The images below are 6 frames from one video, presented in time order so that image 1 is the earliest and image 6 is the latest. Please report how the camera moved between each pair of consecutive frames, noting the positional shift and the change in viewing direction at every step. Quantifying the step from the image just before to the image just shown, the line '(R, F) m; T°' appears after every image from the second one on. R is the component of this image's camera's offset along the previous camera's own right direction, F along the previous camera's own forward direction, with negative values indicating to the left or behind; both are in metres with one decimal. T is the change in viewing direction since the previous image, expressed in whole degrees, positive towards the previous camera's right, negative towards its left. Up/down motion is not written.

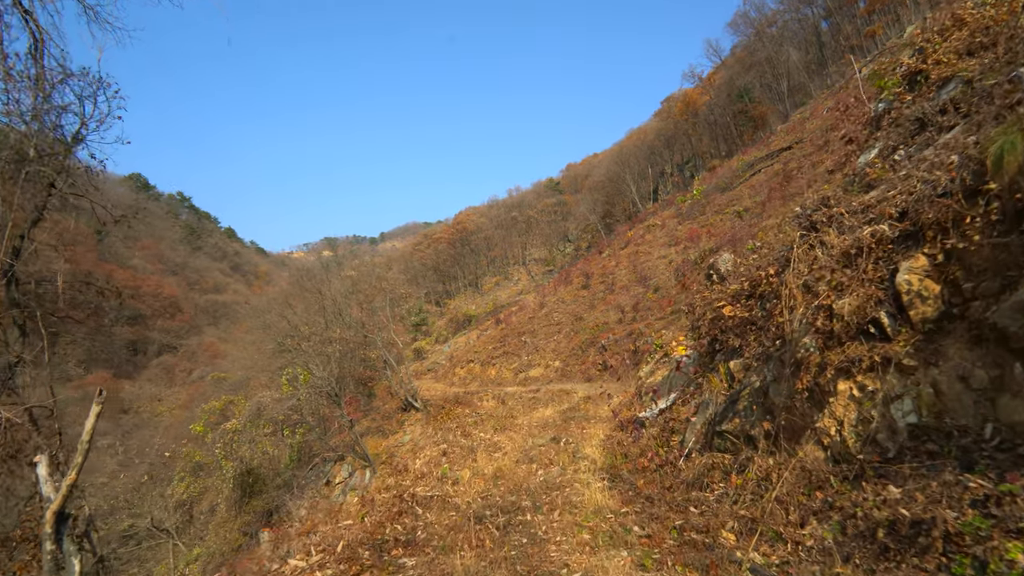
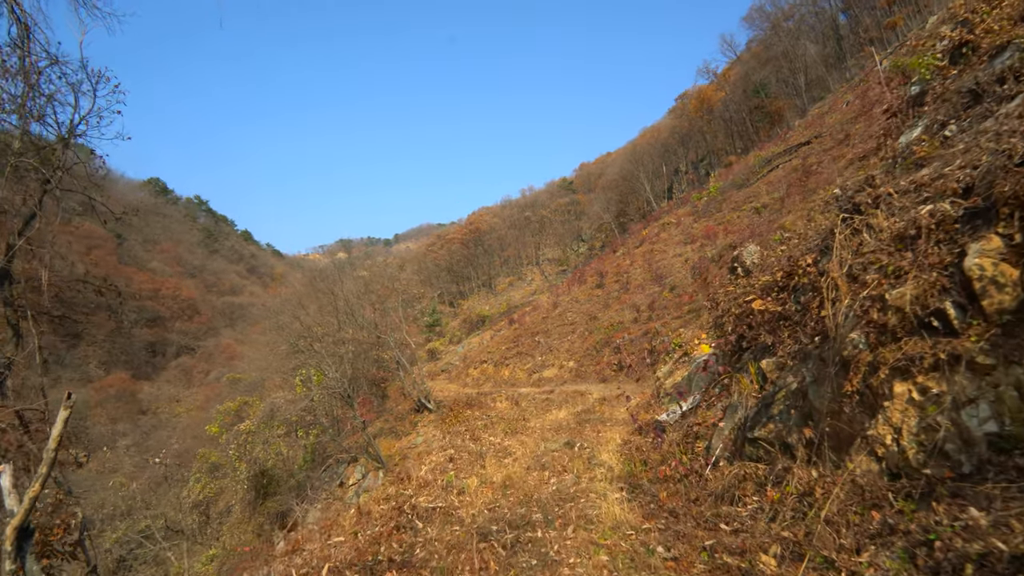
(0.0, +0.2) m; -2°
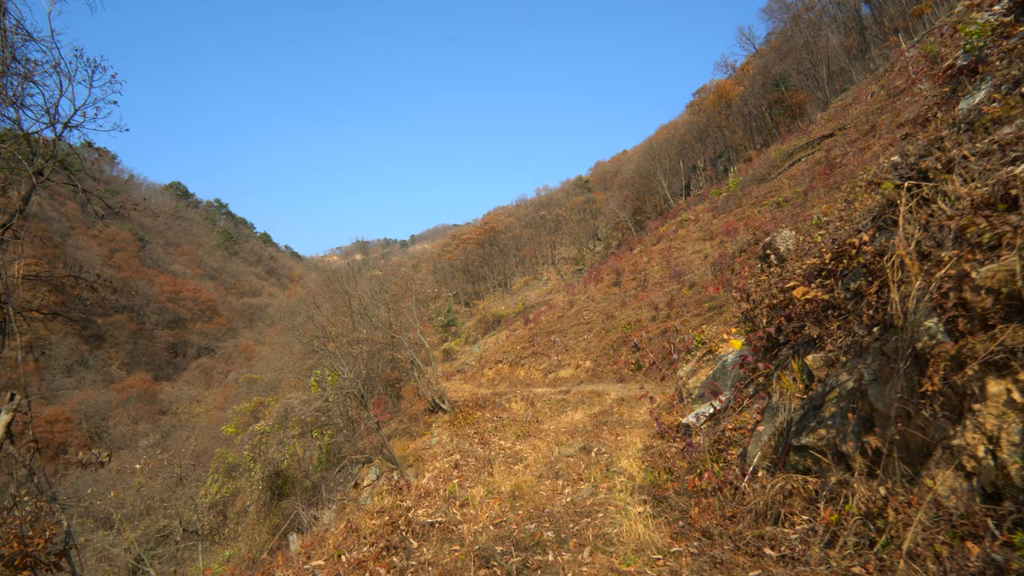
(0.0, +0.3) m; -2°
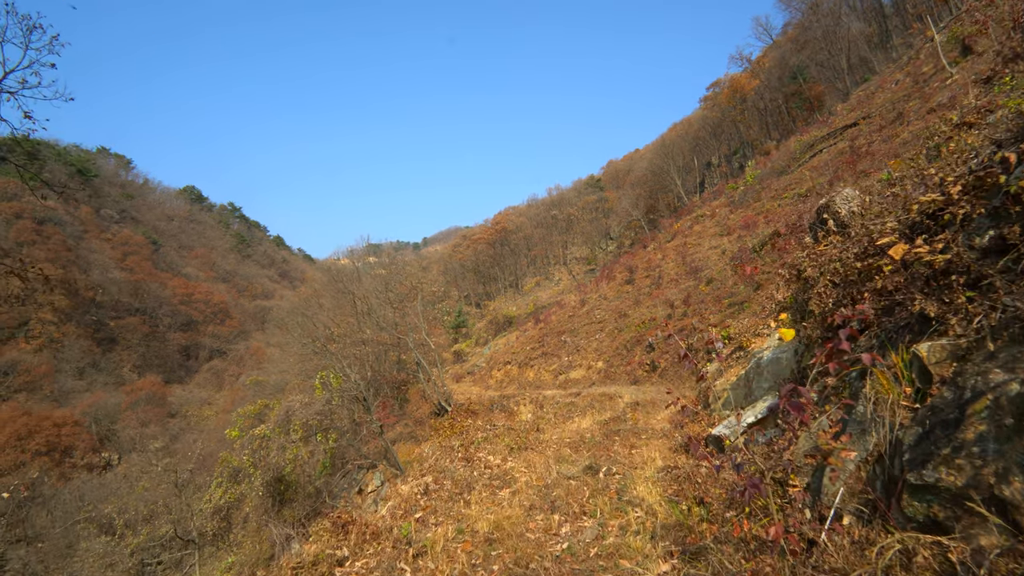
(+0.2, +0.6) m; -2°
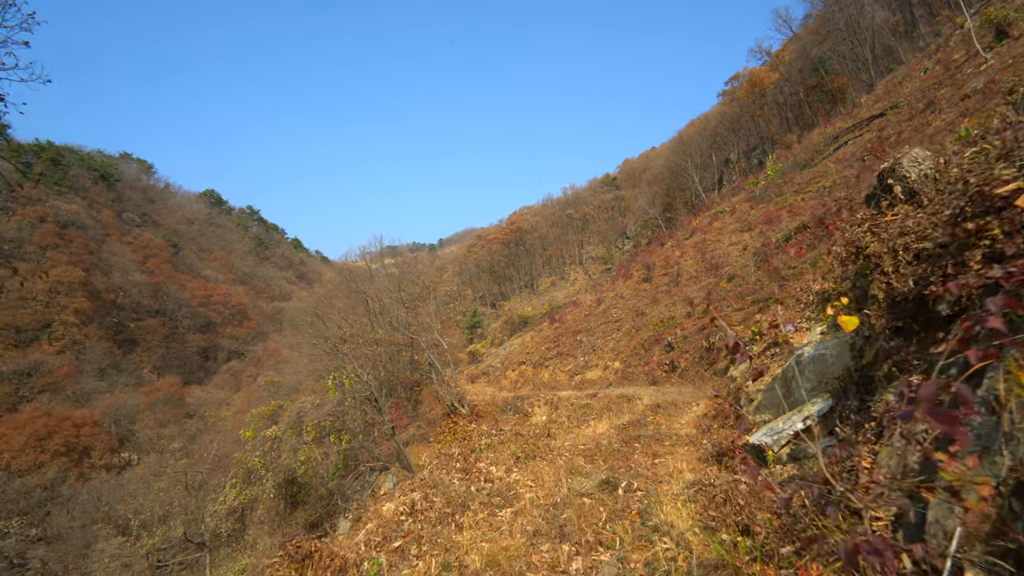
(+0.1, +0.4) m; -2°
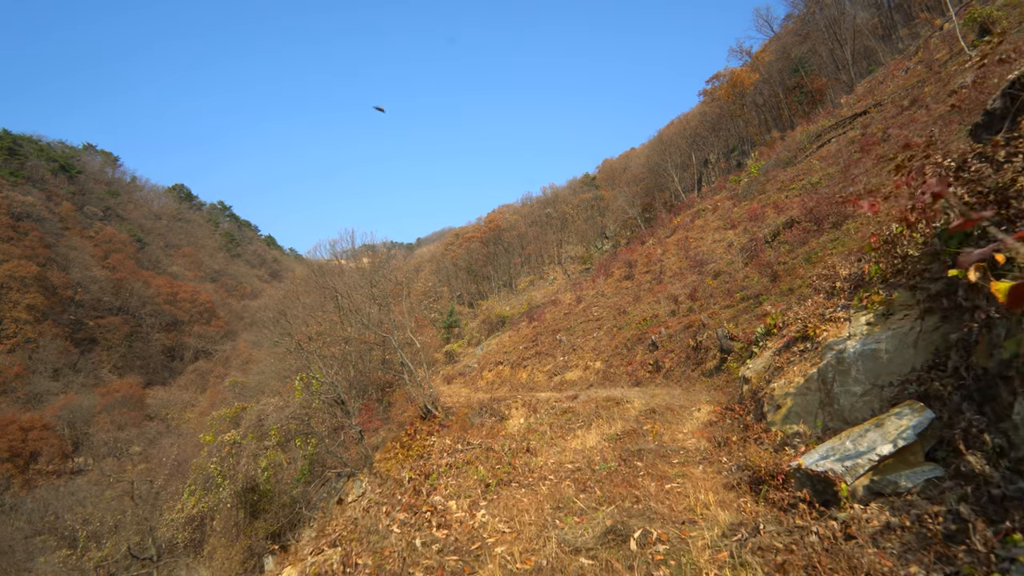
(+0.1, +0.7) m; +2°
